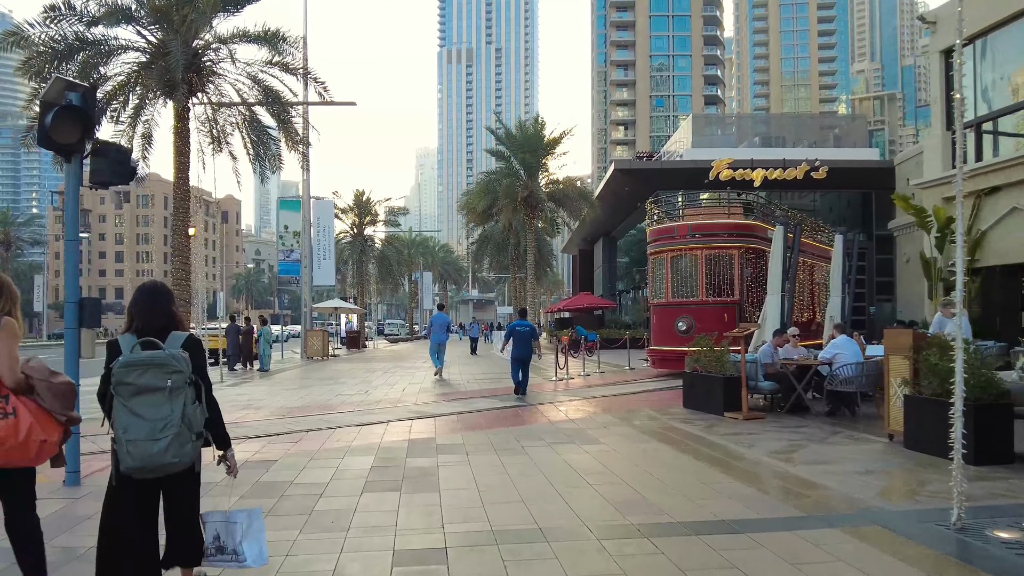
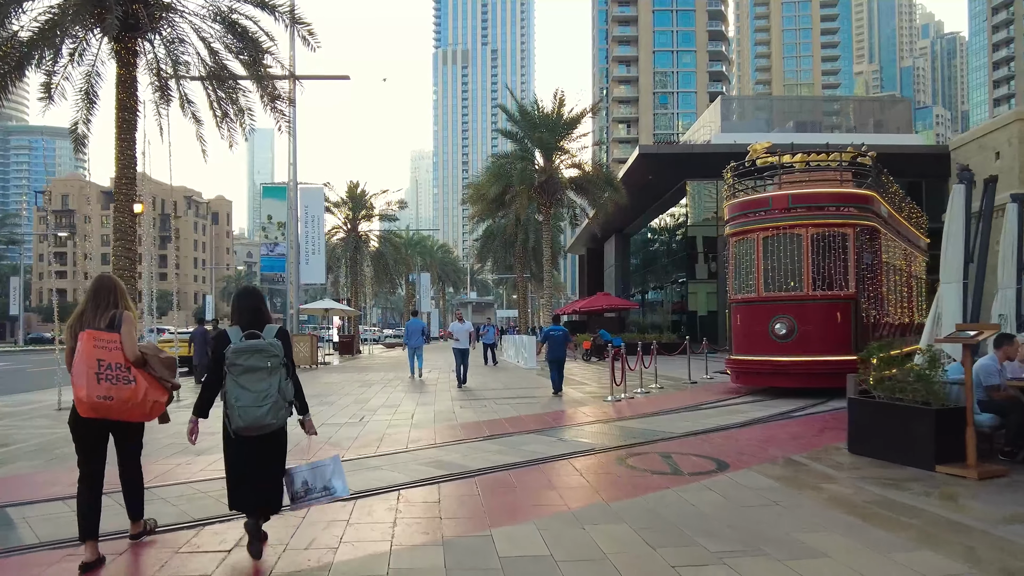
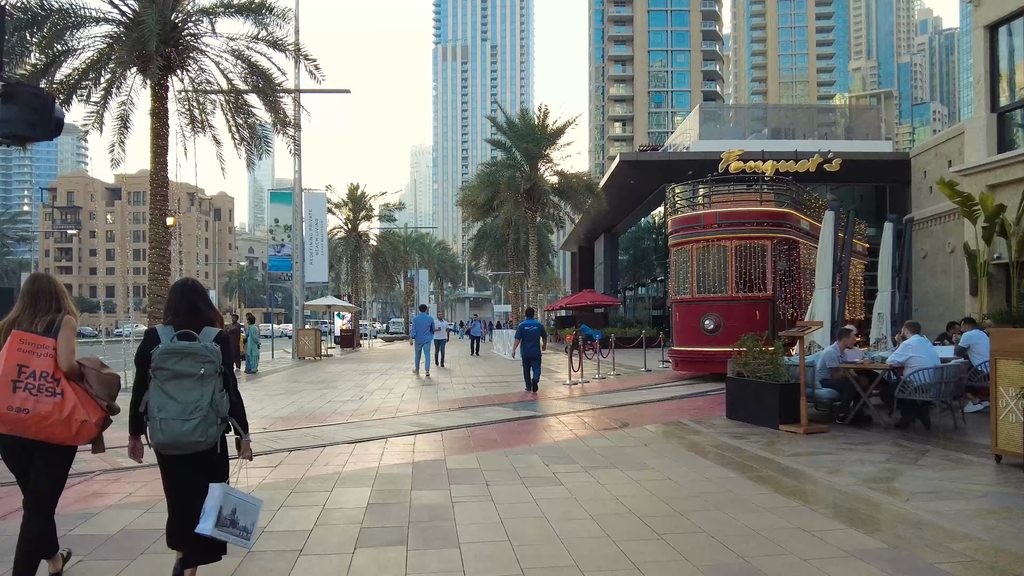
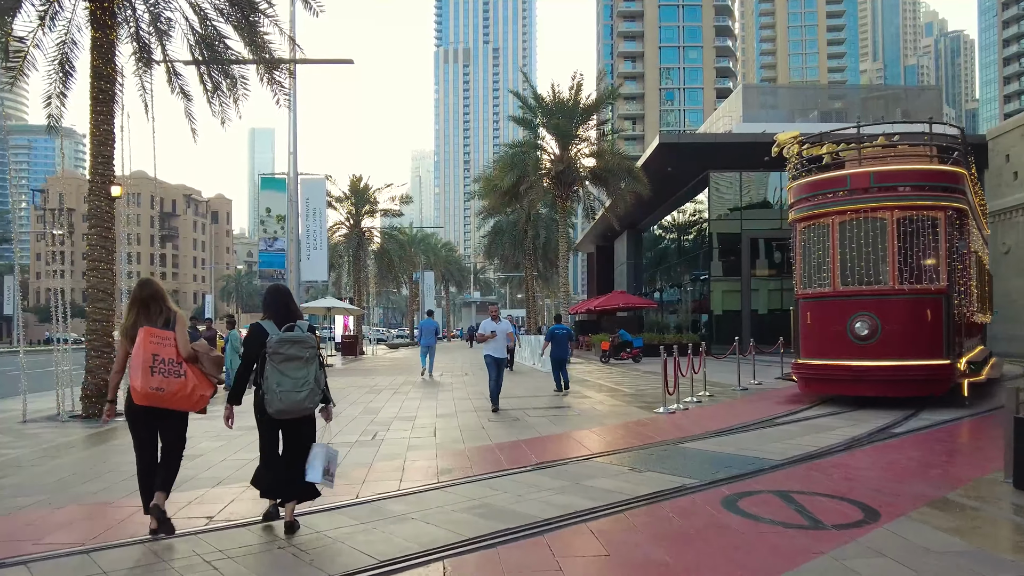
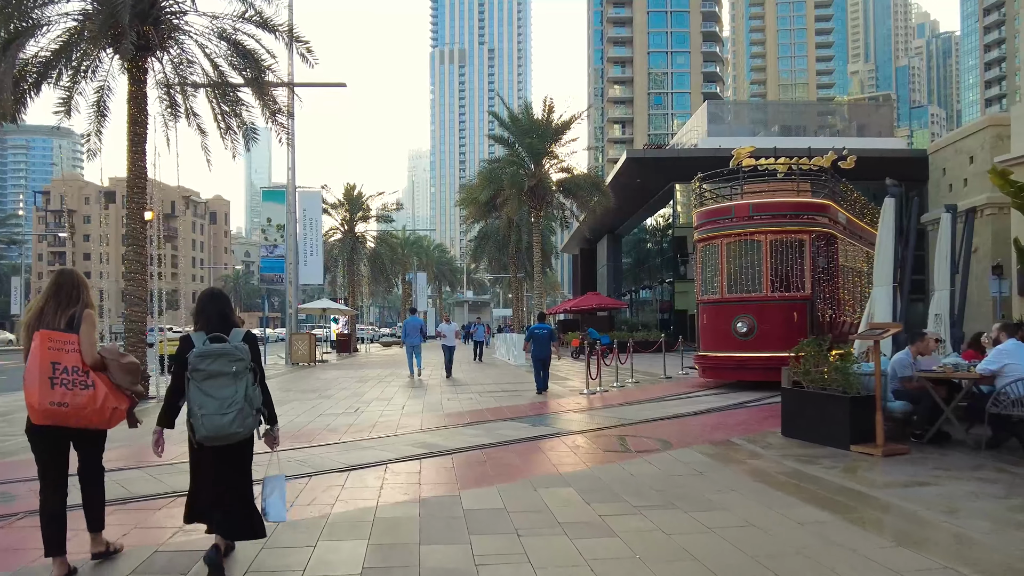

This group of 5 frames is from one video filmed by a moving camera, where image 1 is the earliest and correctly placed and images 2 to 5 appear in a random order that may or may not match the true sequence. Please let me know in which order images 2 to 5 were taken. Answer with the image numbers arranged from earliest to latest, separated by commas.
3, 5, 2, 4
